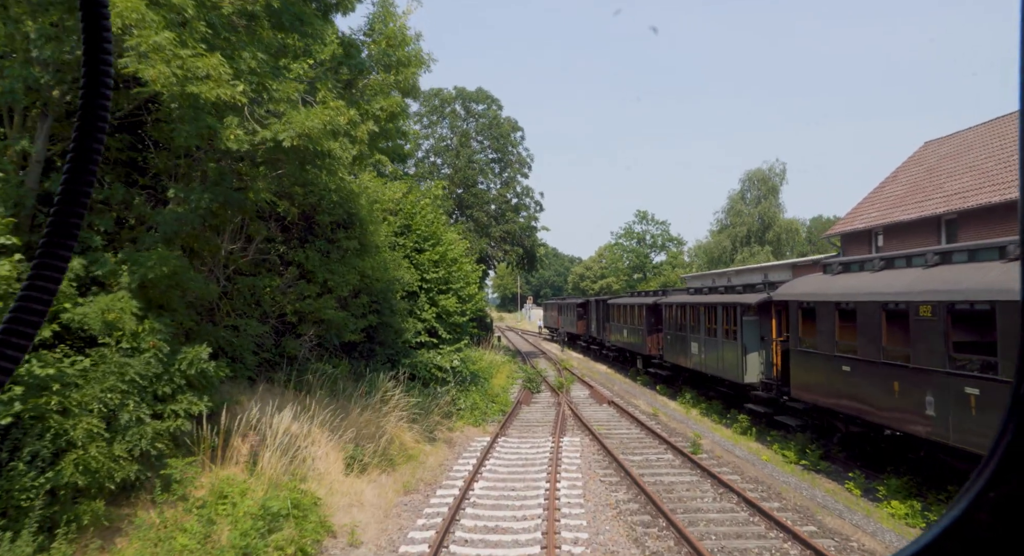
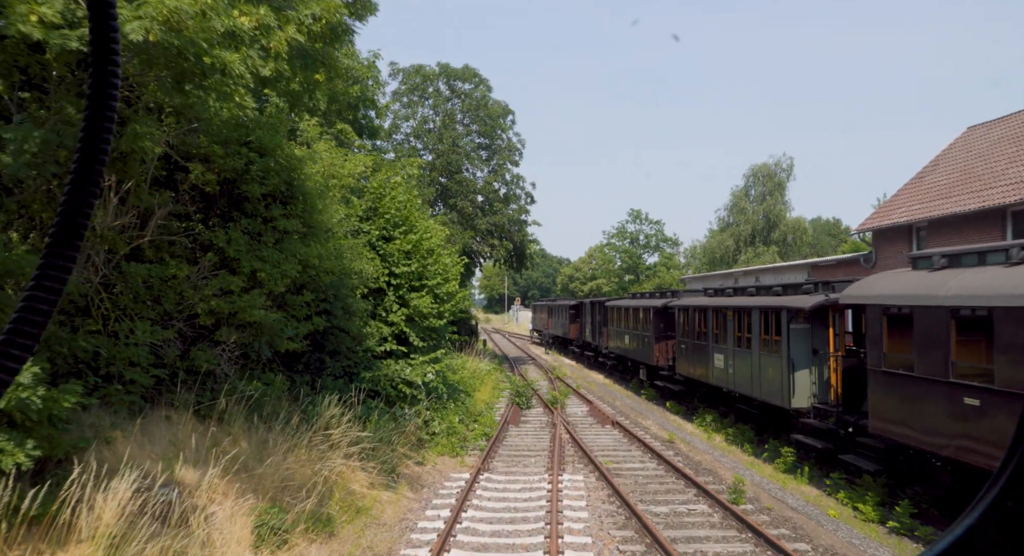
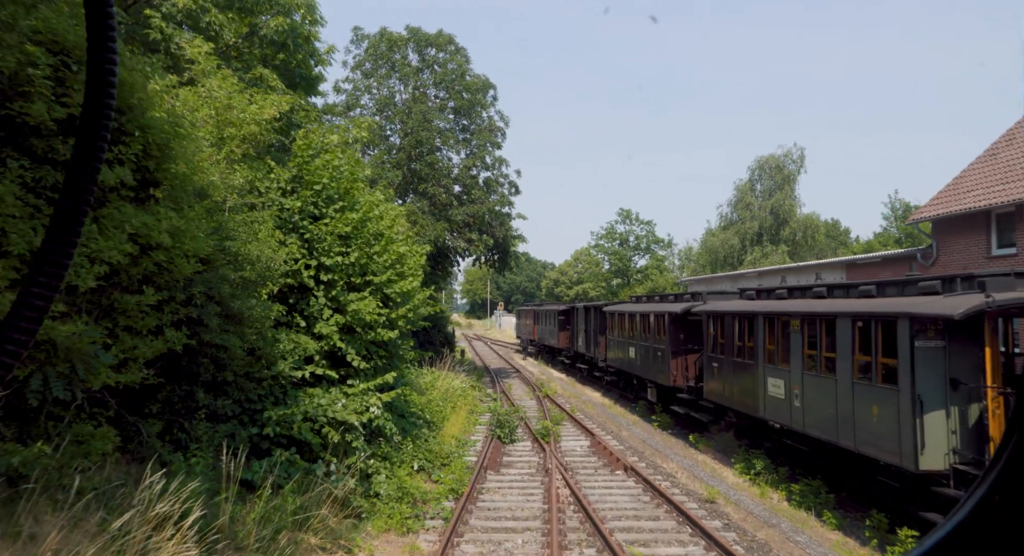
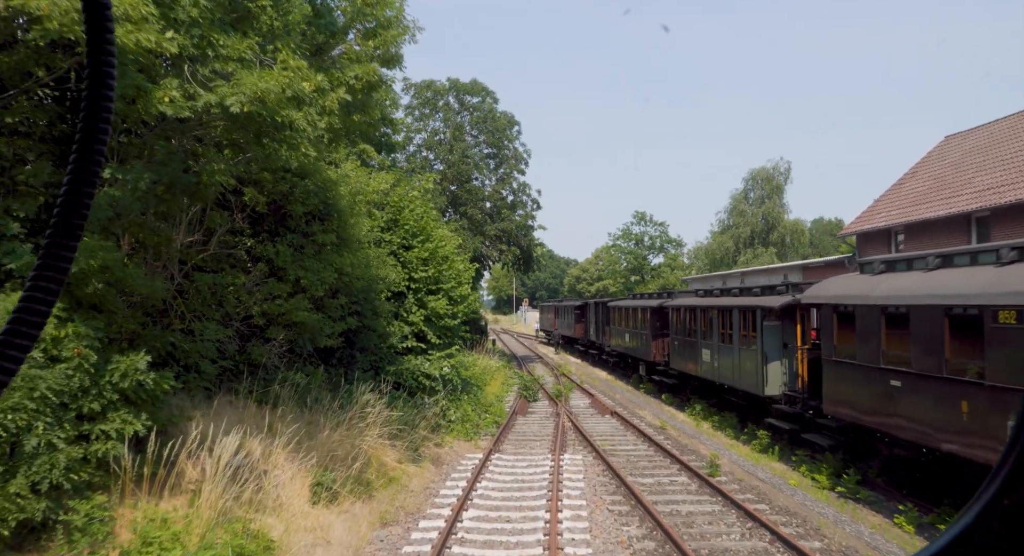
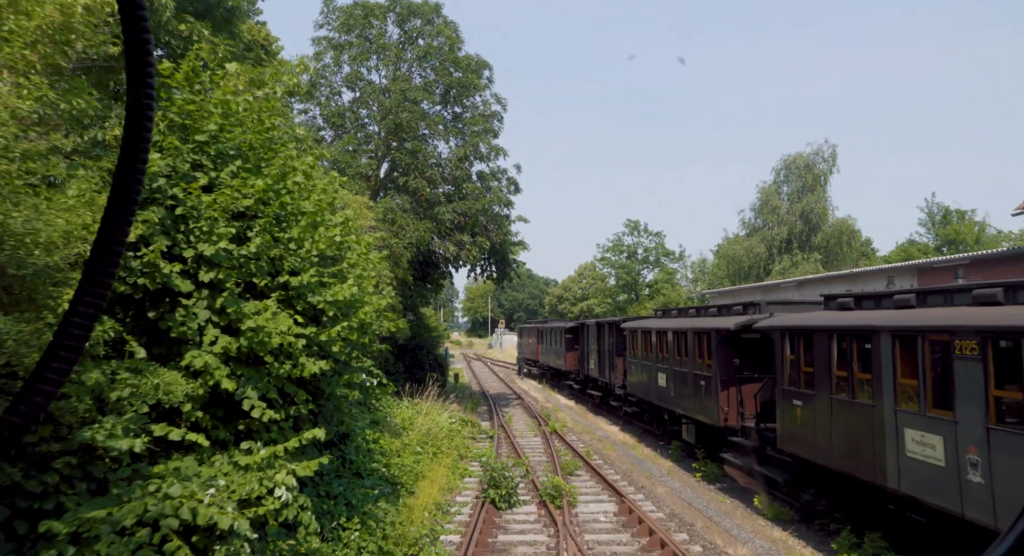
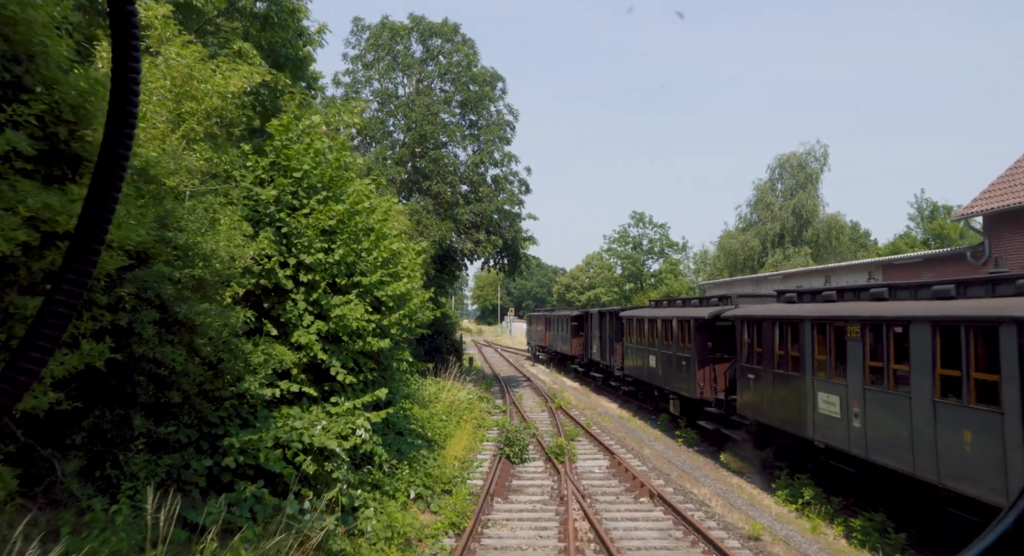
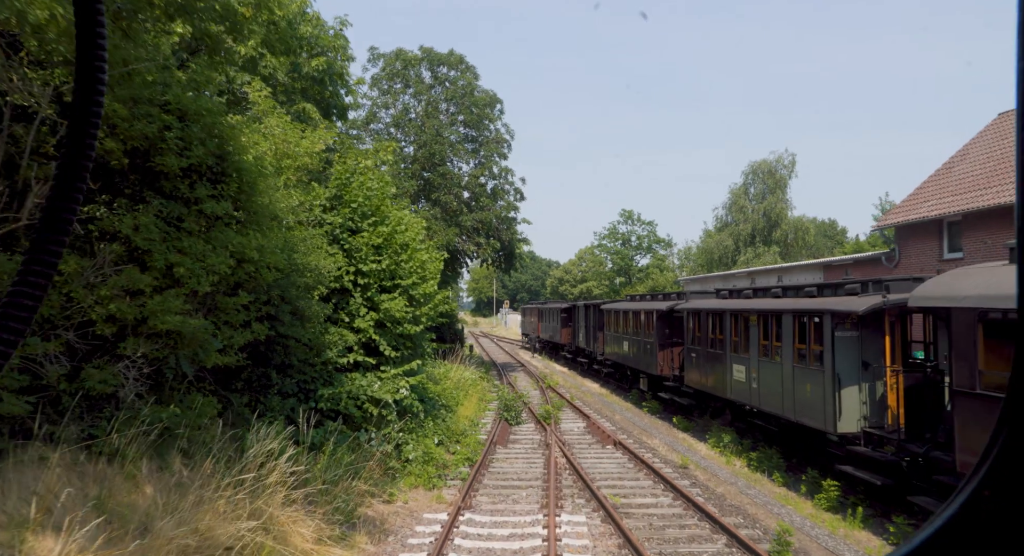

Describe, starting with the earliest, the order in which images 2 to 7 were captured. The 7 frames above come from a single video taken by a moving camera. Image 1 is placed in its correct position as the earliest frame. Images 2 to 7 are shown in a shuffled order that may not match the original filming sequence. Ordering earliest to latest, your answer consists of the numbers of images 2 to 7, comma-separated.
4, 2, 7, 3, 6, 5
